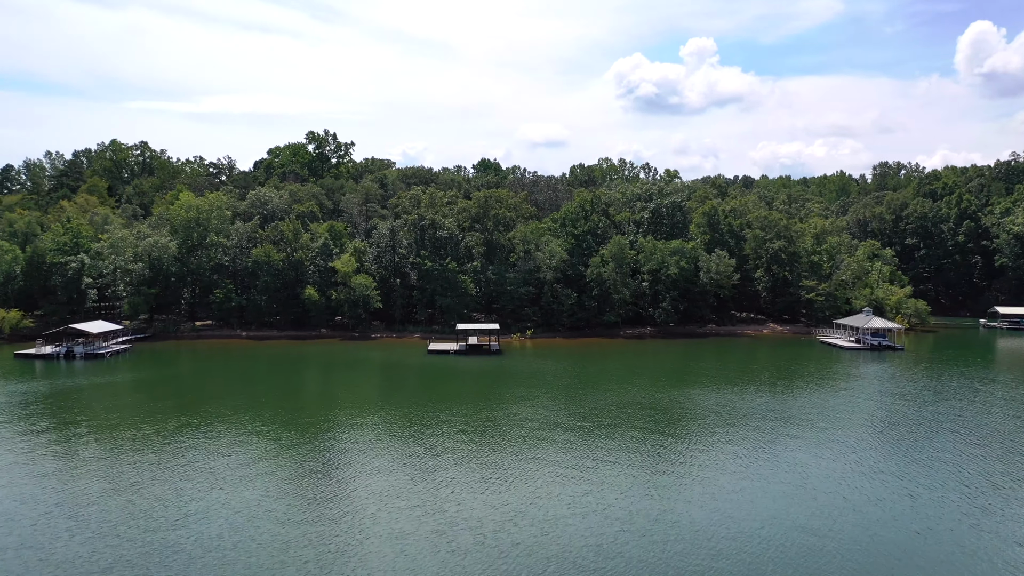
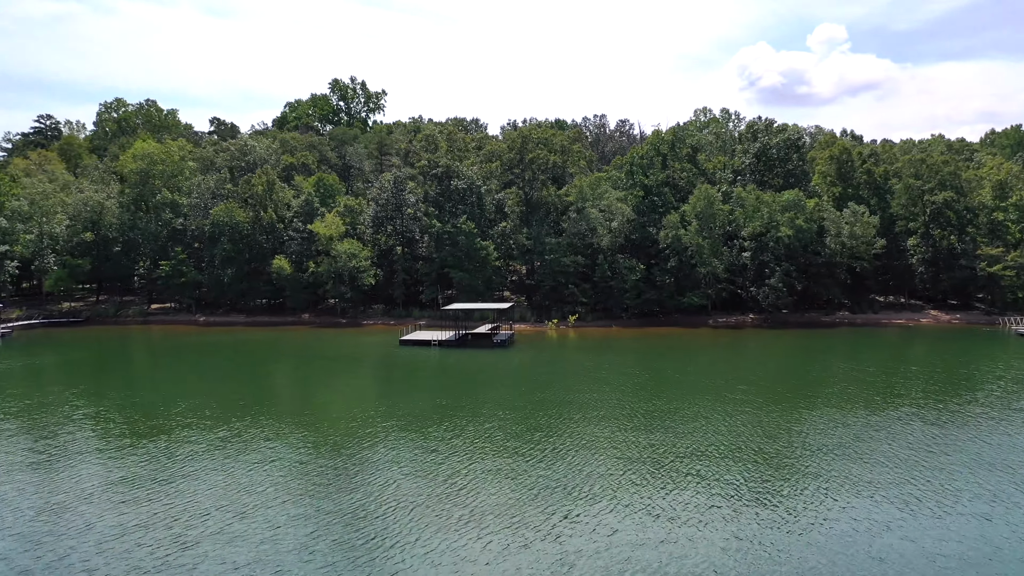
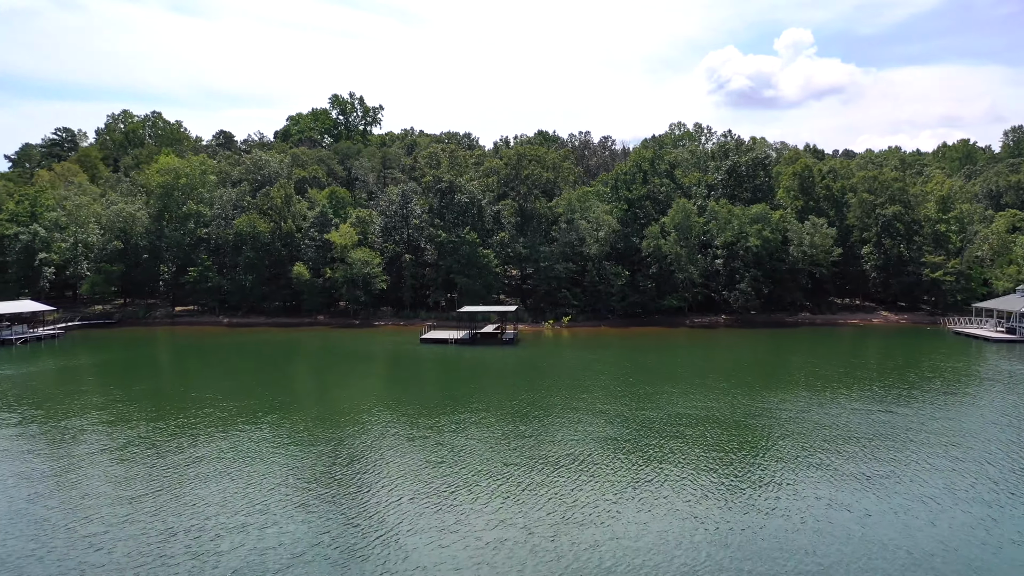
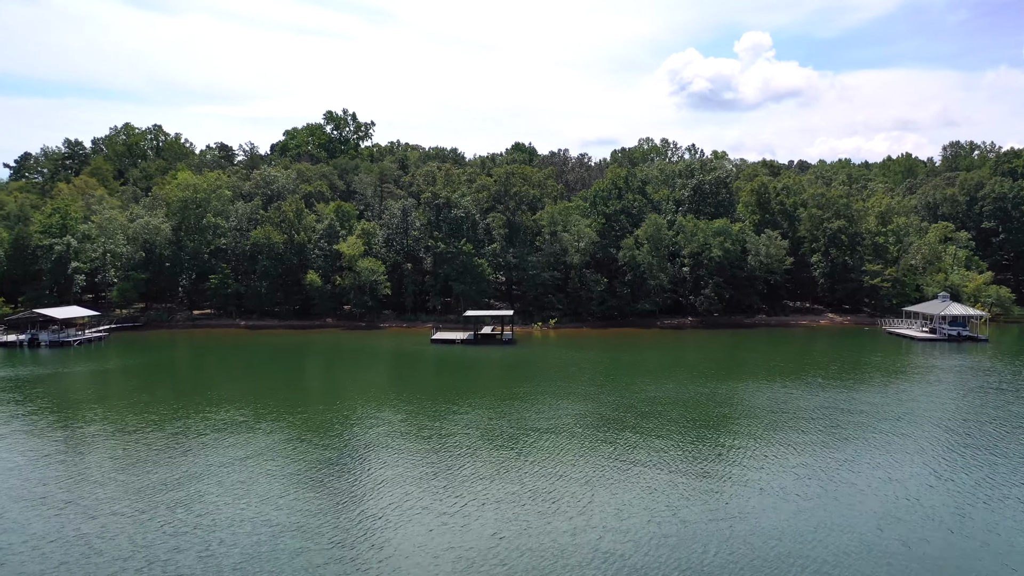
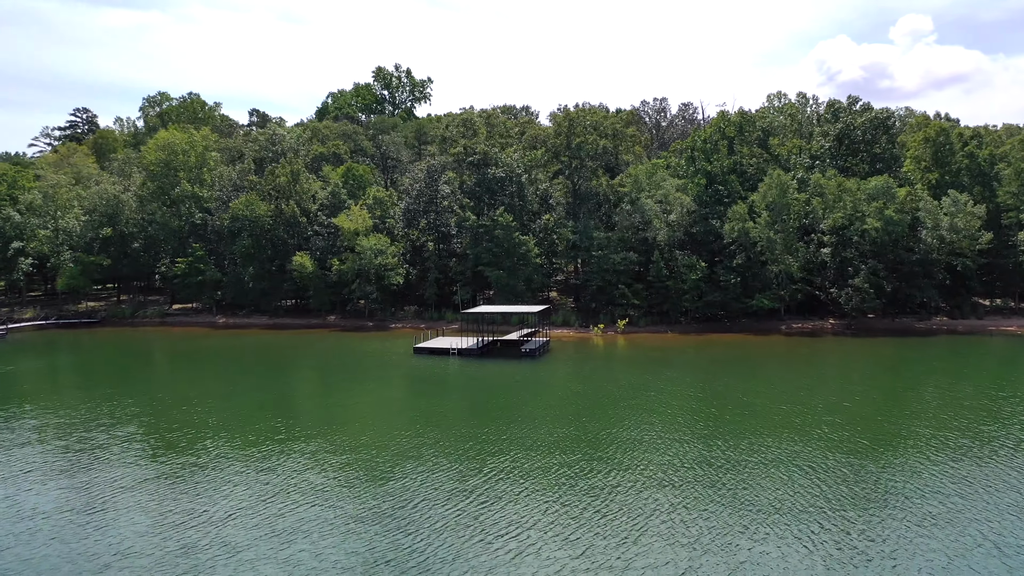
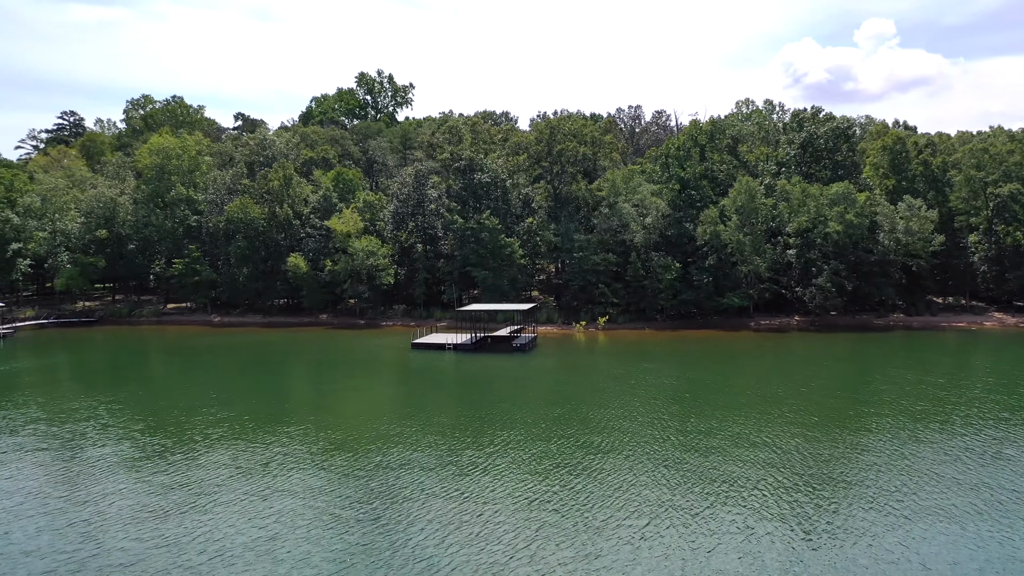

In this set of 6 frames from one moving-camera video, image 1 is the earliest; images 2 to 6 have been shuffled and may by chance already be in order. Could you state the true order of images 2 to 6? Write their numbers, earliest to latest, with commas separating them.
4, 3, 2, 6, 5
